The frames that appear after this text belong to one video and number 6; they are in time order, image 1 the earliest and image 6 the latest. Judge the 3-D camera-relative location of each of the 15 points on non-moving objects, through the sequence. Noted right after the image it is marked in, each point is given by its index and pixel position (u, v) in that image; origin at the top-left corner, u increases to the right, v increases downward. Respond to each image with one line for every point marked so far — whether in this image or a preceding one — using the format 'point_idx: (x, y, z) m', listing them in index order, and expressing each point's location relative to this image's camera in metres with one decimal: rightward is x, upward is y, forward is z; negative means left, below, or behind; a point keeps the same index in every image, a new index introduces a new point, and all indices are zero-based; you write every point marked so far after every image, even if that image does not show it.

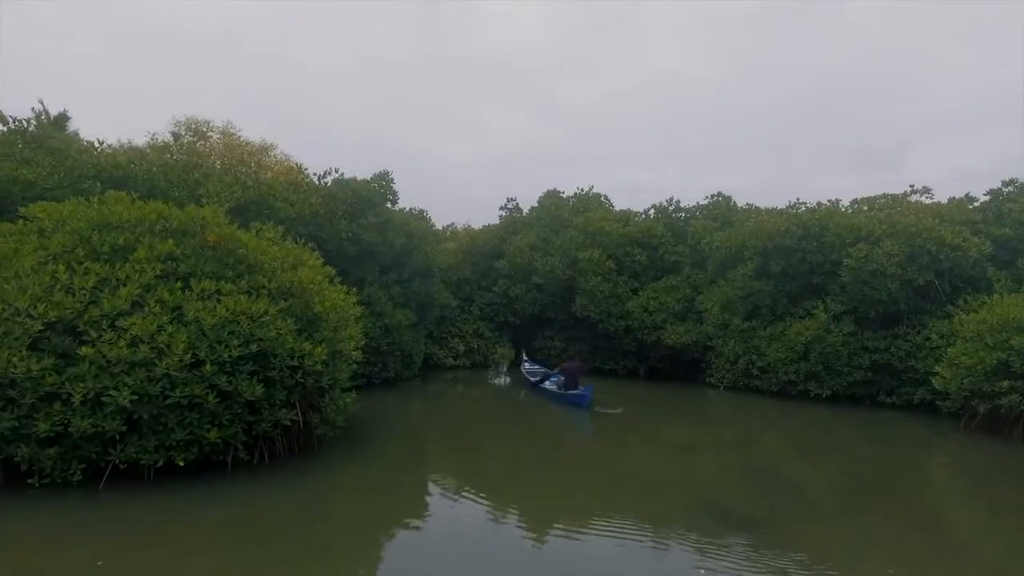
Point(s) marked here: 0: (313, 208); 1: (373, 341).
0: (-5.6, +2.4, +19.0) m
1: (-4.2, -1.7, +19.8) m
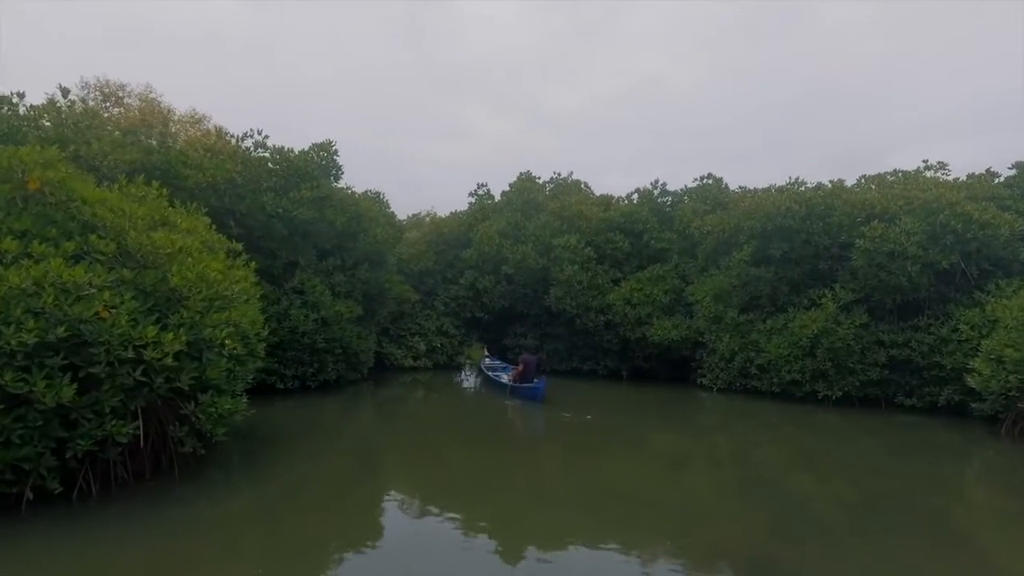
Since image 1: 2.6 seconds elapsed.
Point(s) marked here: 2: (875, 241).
0: (-6.7, +2.7, +15.9) m
1: (-5.3, -1.3, +16.7) m
2: (+9.8, +1.3, +17.6) m
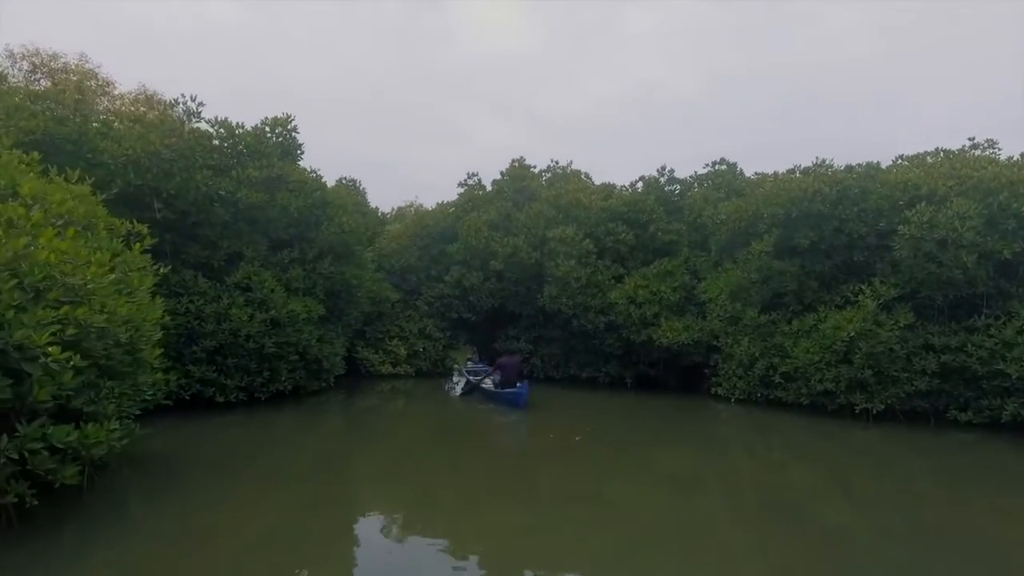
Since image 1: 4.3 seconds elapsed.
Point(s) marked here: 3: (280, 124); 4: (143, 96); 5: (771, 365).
0: (-7.1, +2.8, +13.4) m
1: (-5.7, -1.2, +14.2) m
2: (+9.4, +1.4, +14.9) m
3: (-5.9, +4.2, +16.6) m
4: (-9.2, +4.8, +16.2) m
5: (+6.8, -2.0, +17.1) m
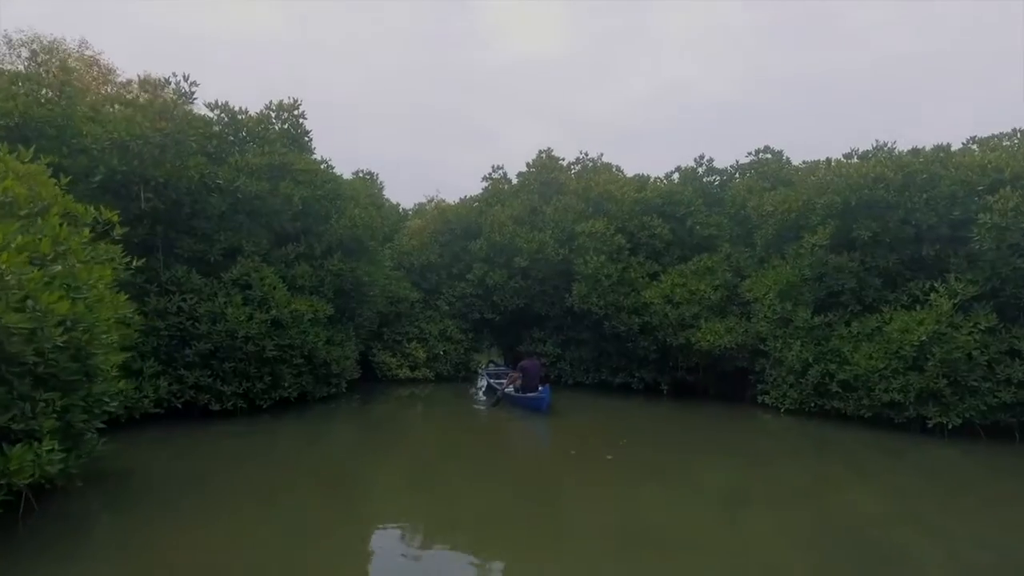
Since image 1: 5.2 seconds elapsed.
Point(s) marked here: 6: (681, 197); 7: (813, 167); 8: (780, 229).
0: (-6.7, +2.9, +12.3) m
1: (-5.2, -1.1, +12.9) m
2: (+9.9, +1.5, +13.0) m
3: (-5.4, +4.2, +15.5) m
4: (-8.6, +4.8, +15.1) m
5: (+7.4, -2.0, +15.3) m
6: (+5.2, +2.8, +20.0) m
7: (+8.5, +3.4, +18.4) m
8: (+7.3, +1.6, +17.7) m
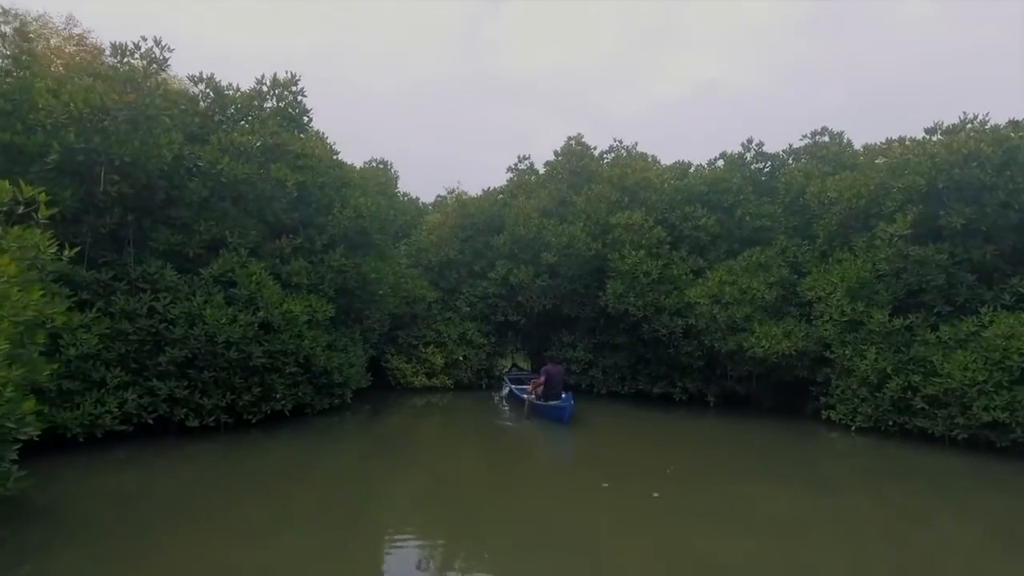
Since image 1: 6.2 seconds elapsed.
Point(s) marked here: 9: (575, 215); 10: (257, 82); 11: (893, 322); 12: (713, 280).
0: (-6.3, +2.9, +10.6) m
1: (-4.8, -1.1, +11.2) m
2: (+10.3, +1.5, +10.6) m
3: (-4.9, +4.3, +13.7) m
4: (-8.1, +4.8, +13.6) m
5: (+7.9, -1.9, +13.0) m
6: (+5.9, +2.8, +17.8) m
7: (+9.1, +3.5, +16.1) m
8: (+7.9, +1.7, +15.4) m
9: (+1.9, +2.1, +19.0) m
10: (-5.5, +4.4, +14.0) m
11: (+7.9, -0.7, +13.5) m
12: (+5.0, +0.2, +16.3) m
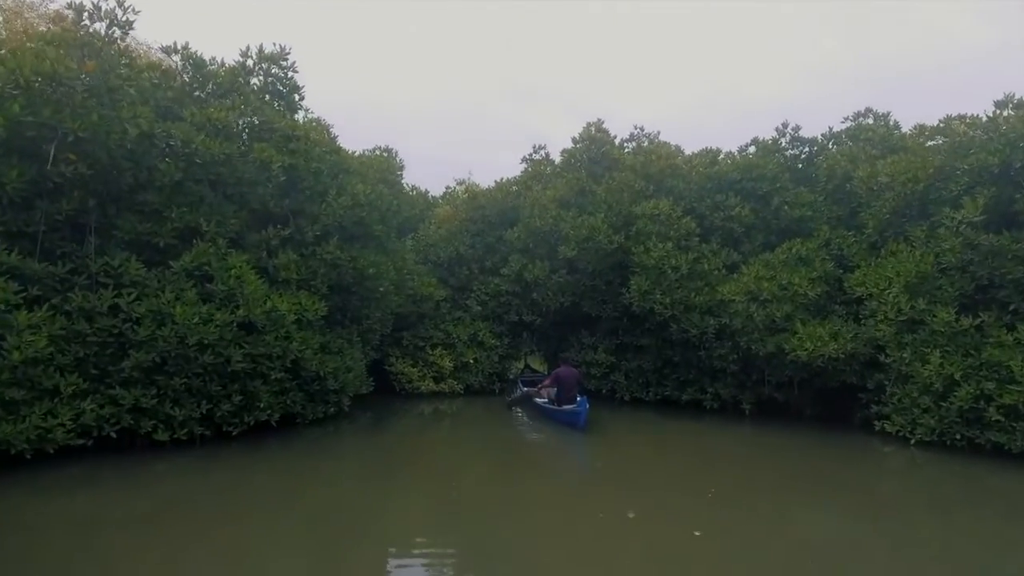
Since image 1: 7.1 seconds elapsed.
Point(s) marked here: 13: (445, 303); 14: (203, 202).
0: (-6.1, +3.0, +9.3) m
1: (-4.6, -1.0, +9.9) m
2: (+10.5, +1.6, +8.9) m
3: (-4.6, +4.3, +12.4) m
4: (-7.9, +4.9, +12.3) m
5: (+8.1, -1.8, +11.3) m
6: (+6.3, +2.9, +16.2) m
7: (+9.4, +3.6, +14.4) m
8: (+8.2, +1.8, +13.7) m
9: (+2.3, +2.2, +17.5) m
10: (-5.2, +4.5, +12.6) m
11: (+8.1, -0.6, +11.8) m
12: (+5.3, +0.3, +14.7) m
13: (-1.9, -0.4, +18.6) m
14: (-5.1, +1.4, +10.8) m
